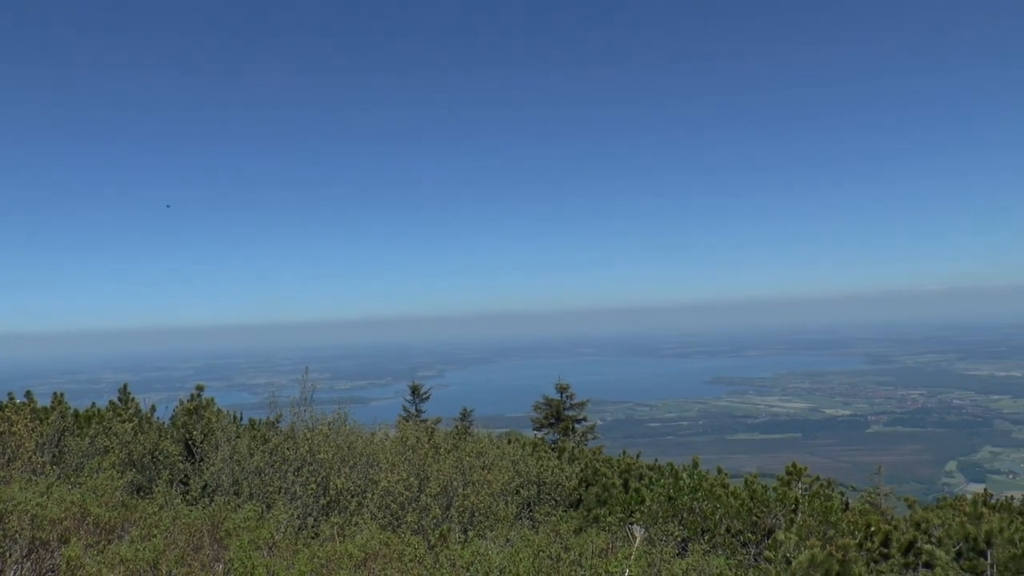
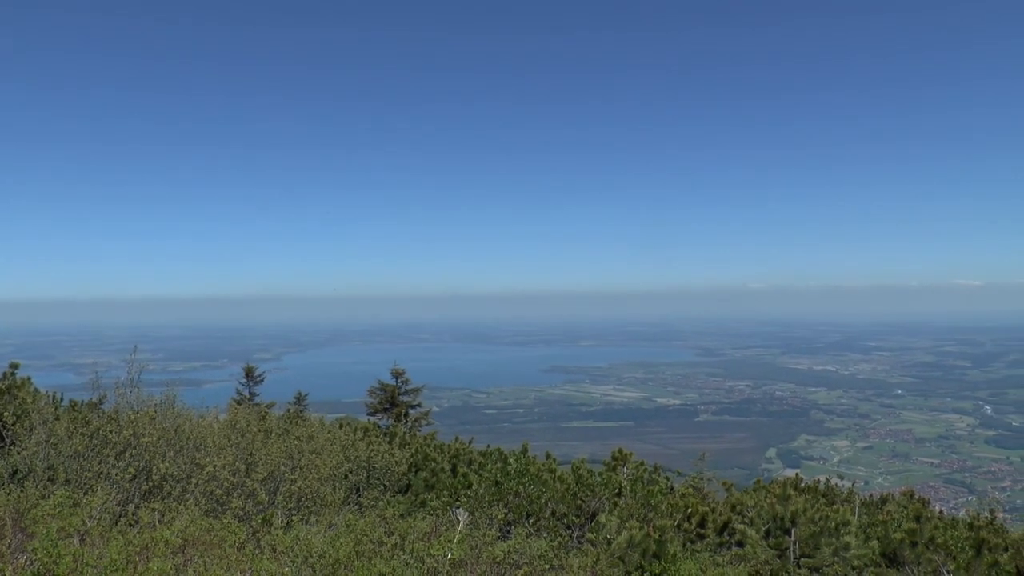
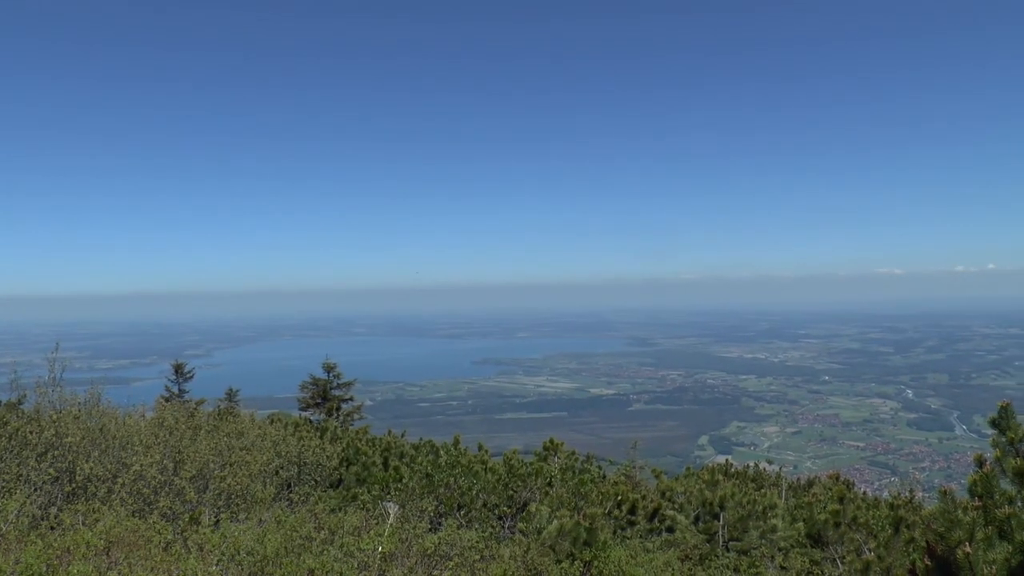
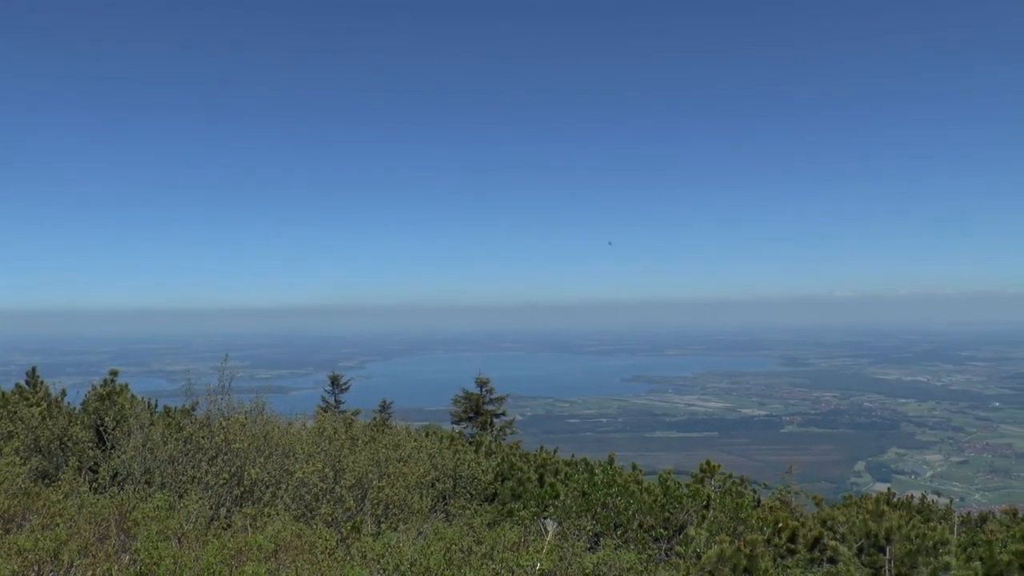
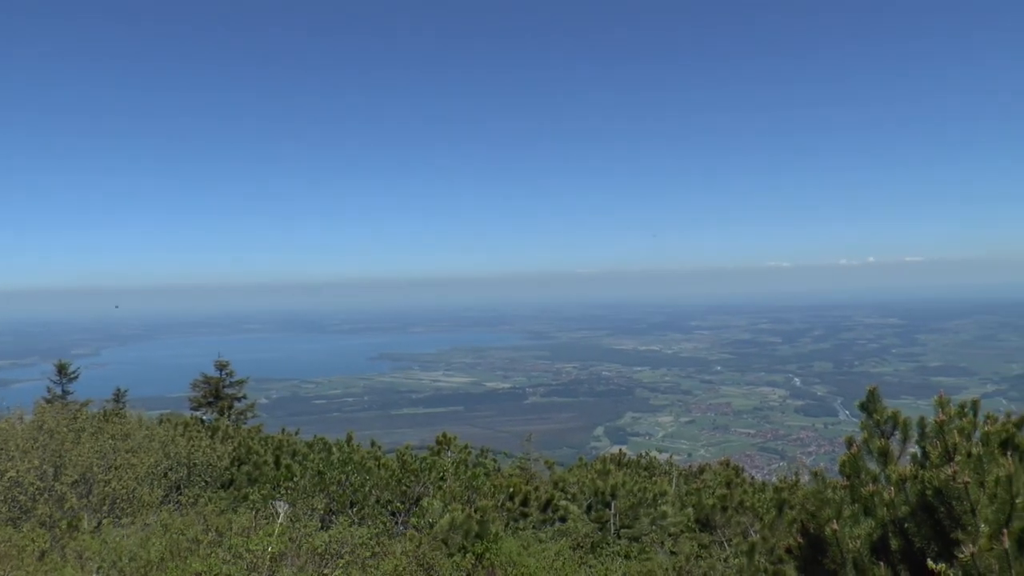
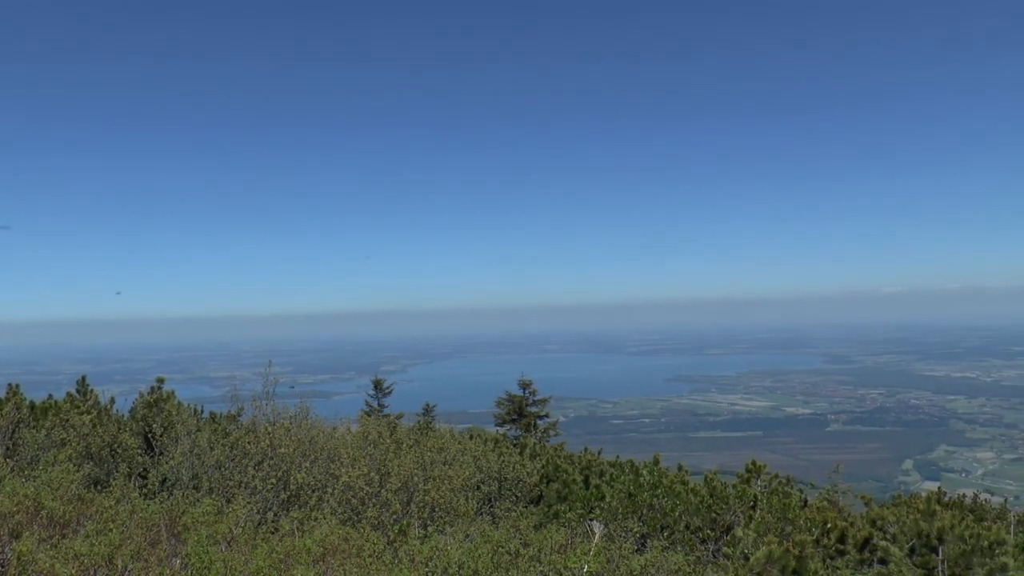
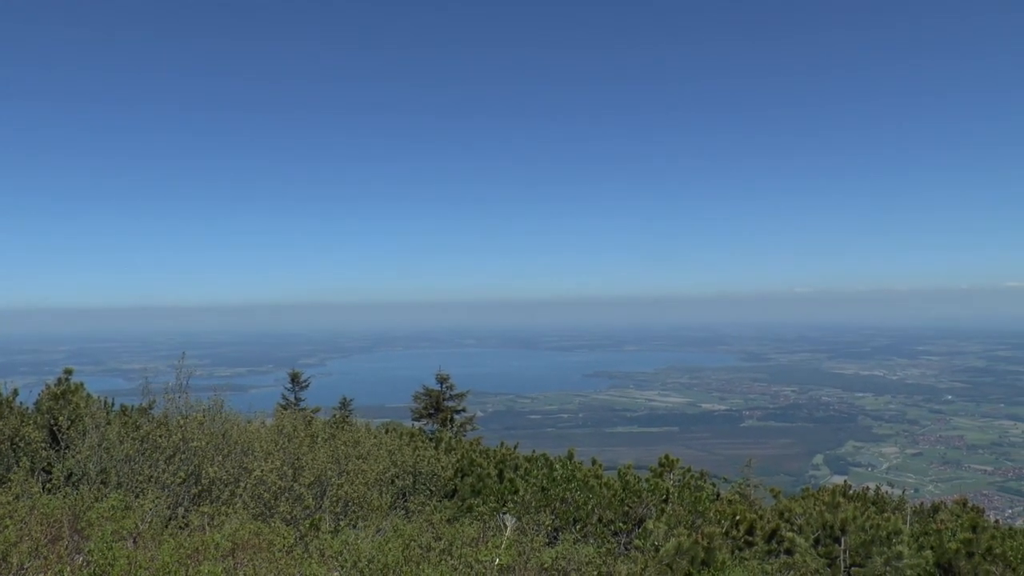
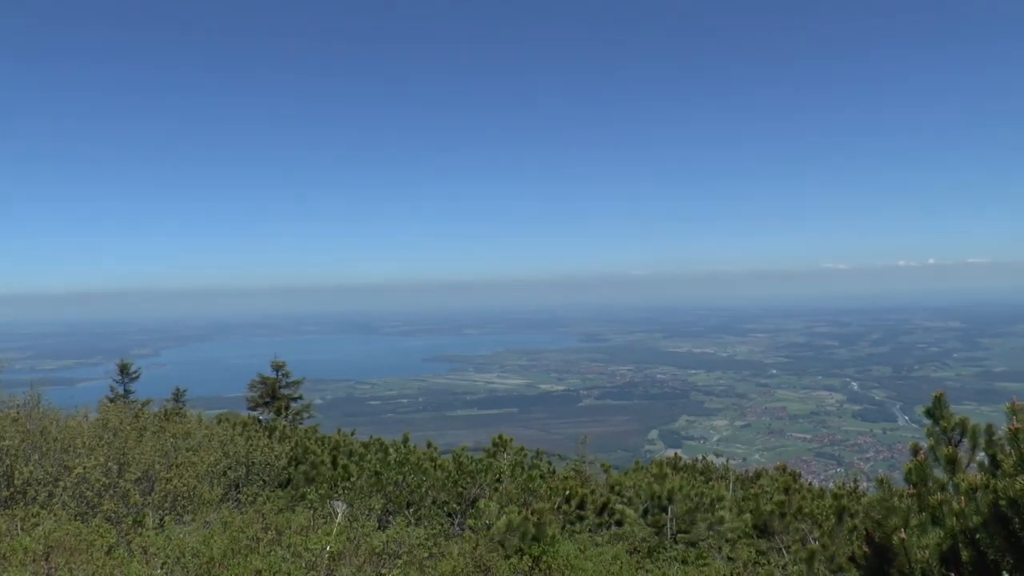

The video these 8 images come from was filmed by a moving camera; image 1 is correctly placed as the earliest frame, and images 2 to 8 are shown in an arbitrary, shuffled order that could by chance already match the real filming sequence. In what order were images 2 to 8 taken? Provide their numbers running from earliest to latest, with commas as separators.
6, 4, 7, 2, 3, 8, 5
